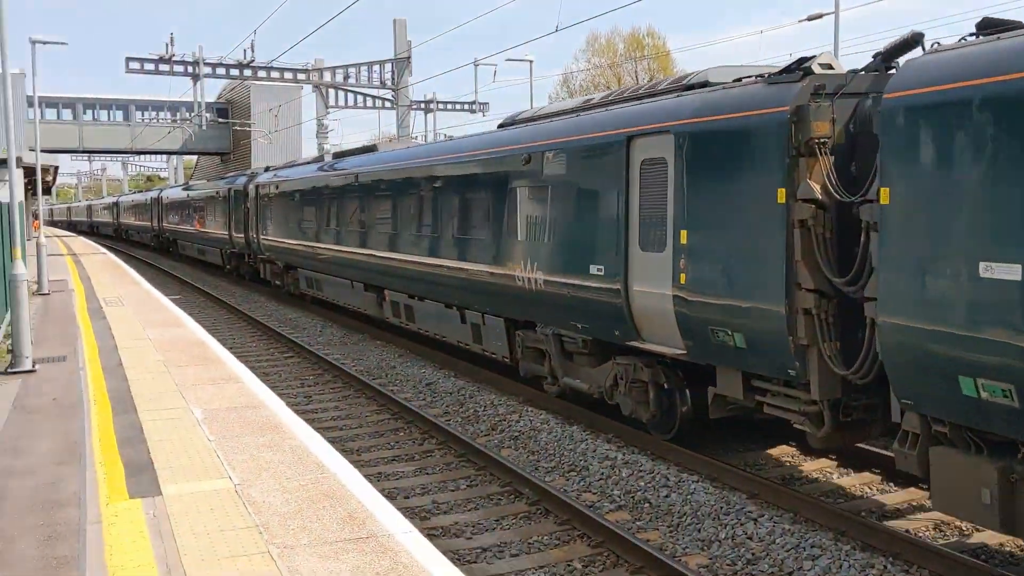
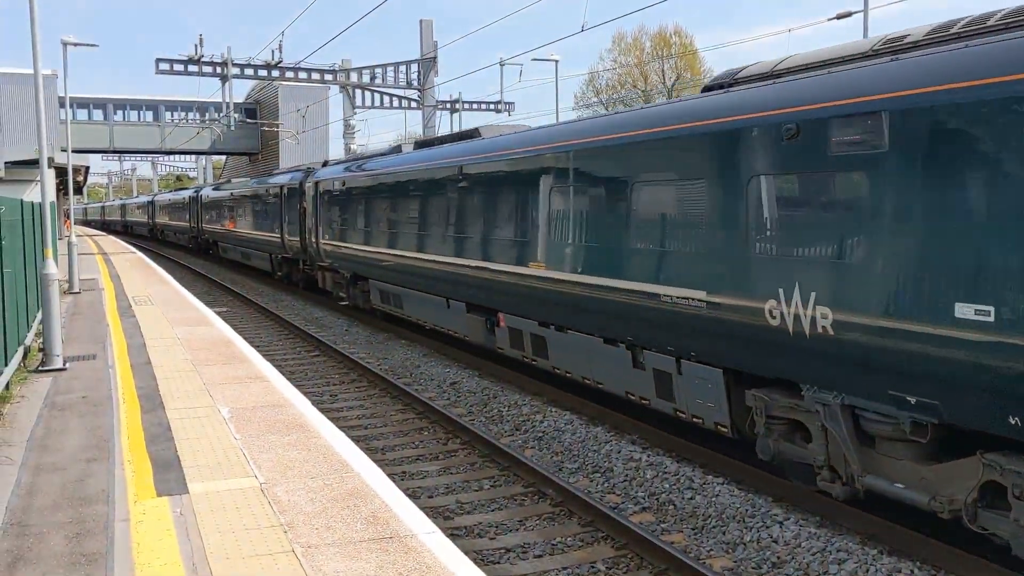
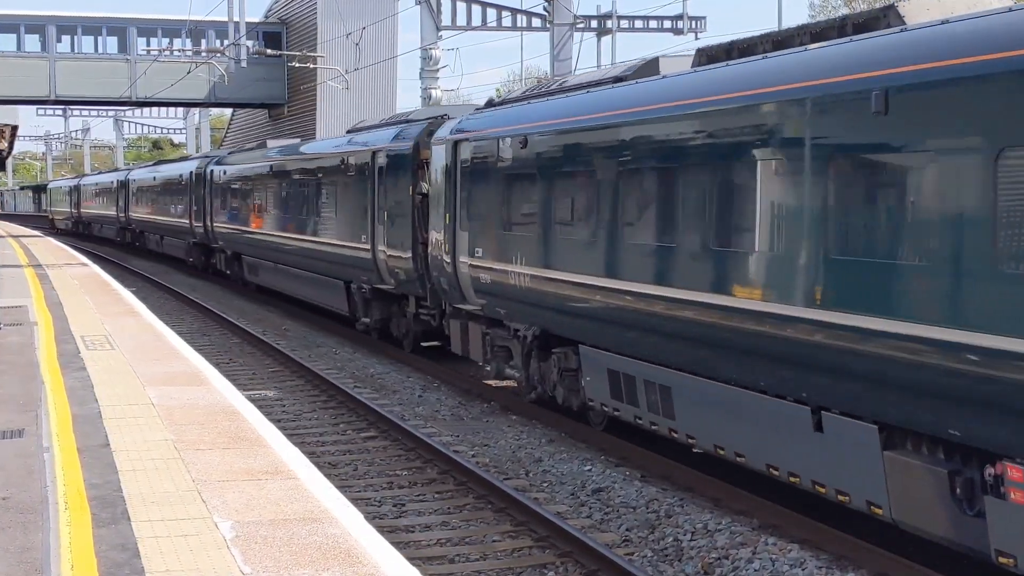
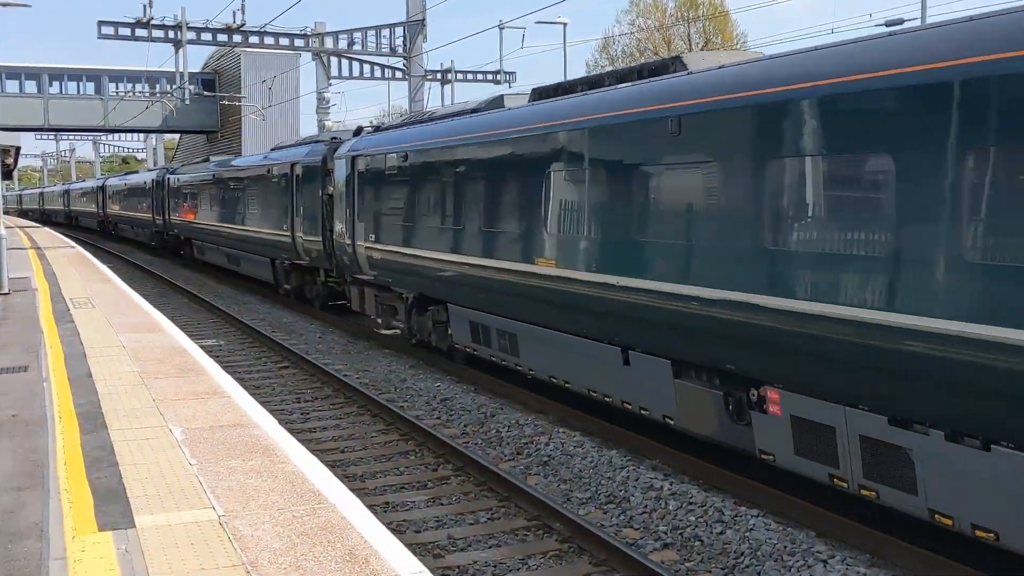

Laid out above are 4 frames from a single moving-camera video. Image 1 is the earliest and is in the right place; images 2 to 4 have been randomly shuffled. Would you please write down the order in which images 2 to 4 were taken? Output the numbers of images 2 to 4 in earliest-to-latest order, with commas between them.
2, 4, 3
